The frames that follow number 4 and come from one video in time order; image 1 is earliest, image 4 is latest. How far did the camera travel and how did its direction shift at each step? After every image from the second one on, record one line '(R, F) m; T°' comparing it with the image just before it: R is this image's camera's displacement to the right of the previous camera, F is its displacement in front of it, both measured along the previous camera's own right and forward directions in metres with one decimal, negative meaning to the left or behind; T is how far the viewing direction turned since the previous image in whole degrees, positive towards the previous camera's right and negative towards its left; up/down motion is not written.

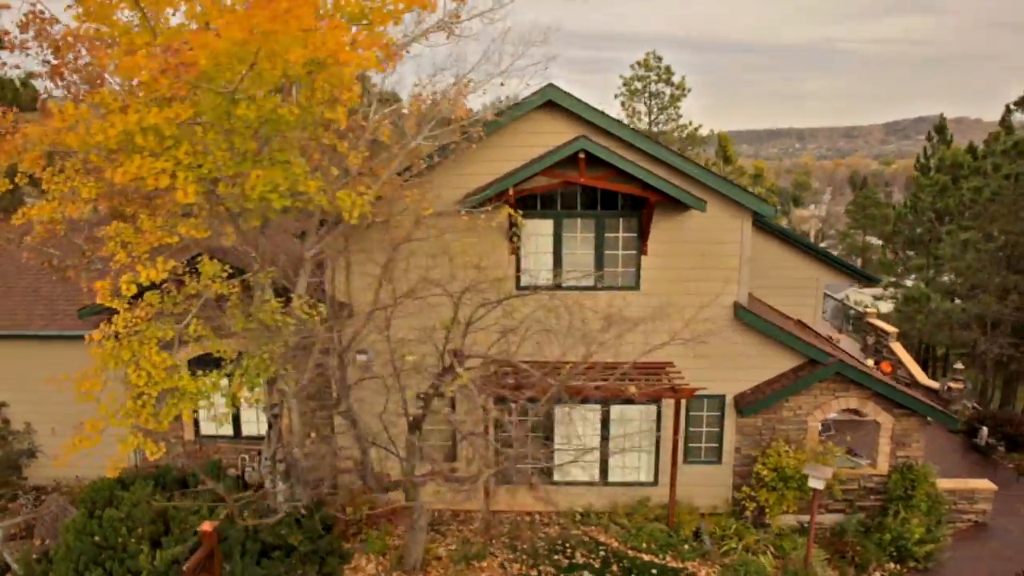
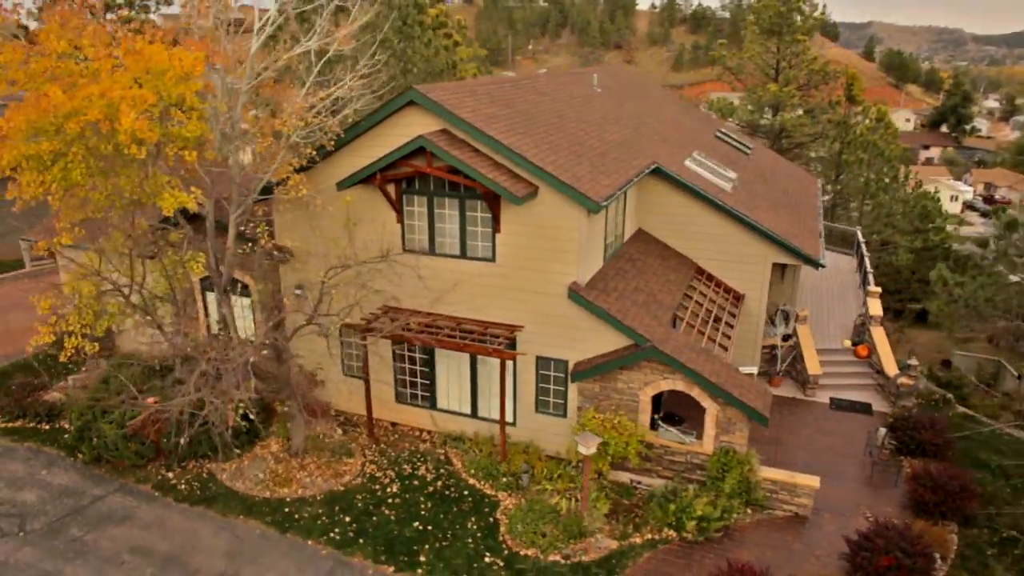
(+6.5, -1.0) m; -19°
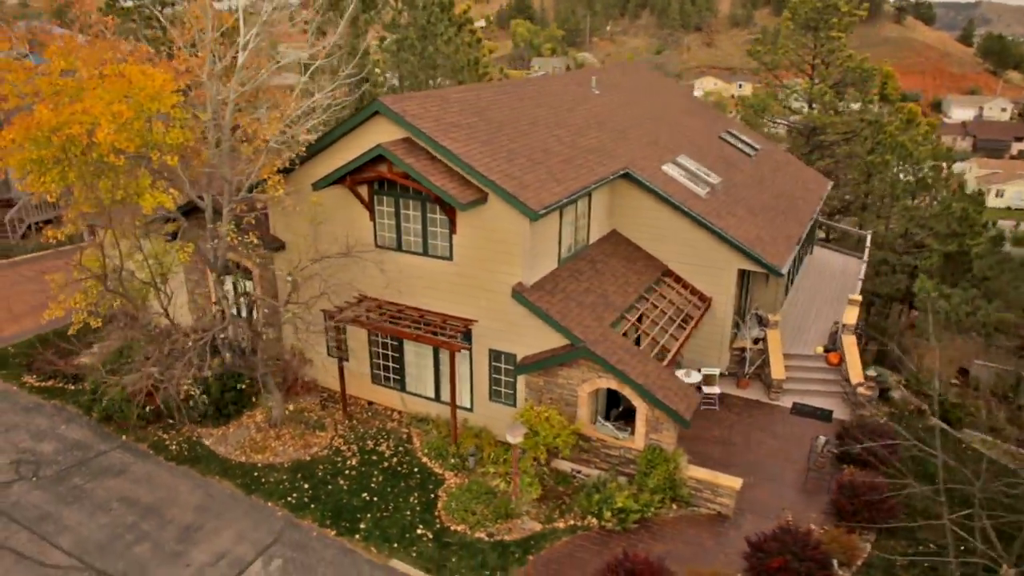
(+2.4, -0.9) m; -6°
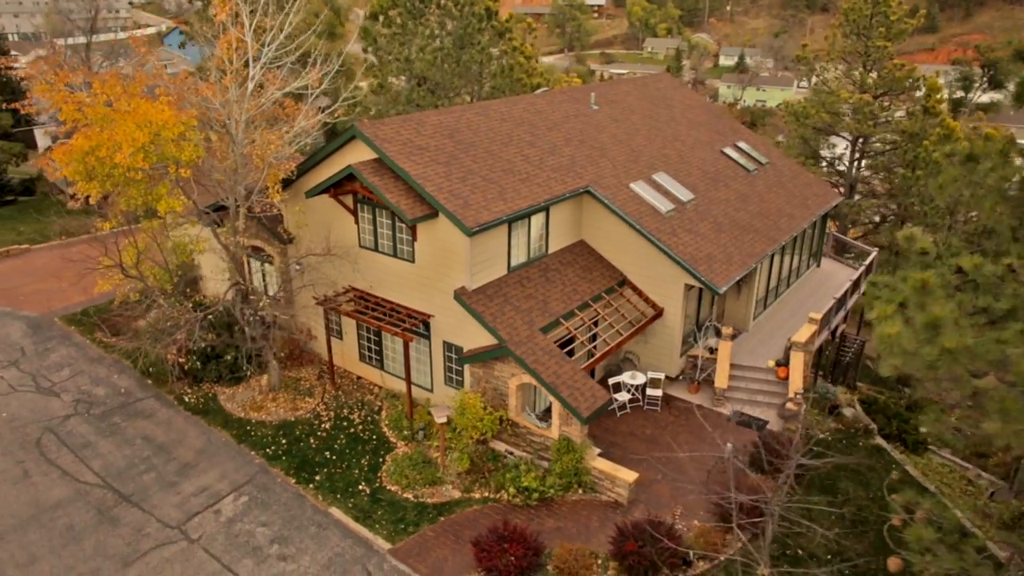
(+3.7, -1.8) m; -9°
